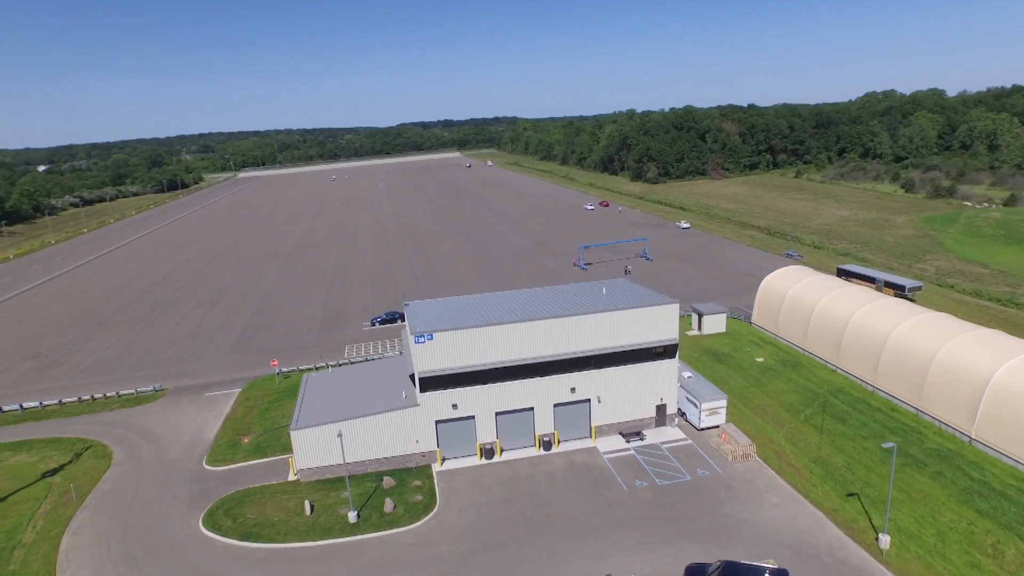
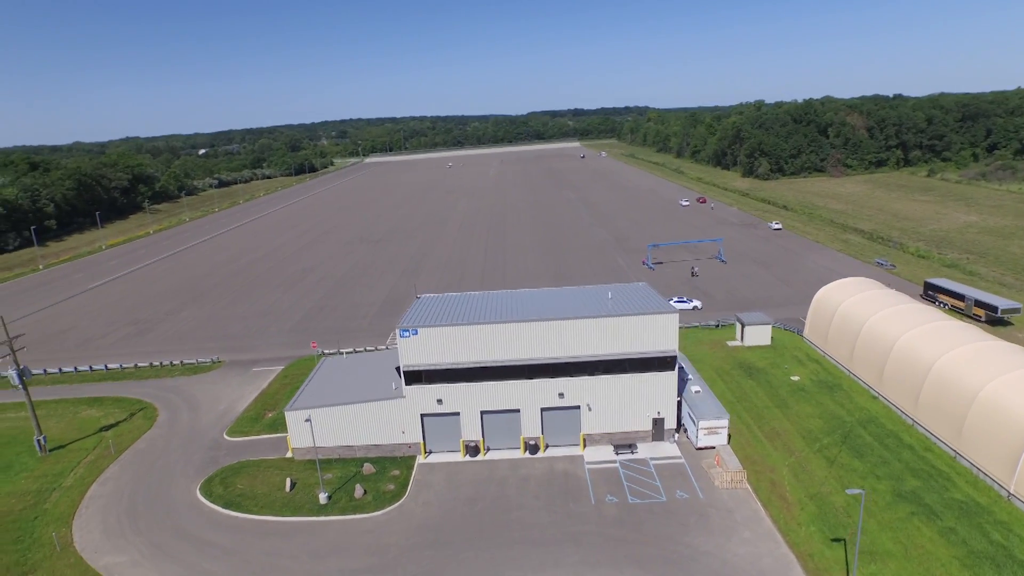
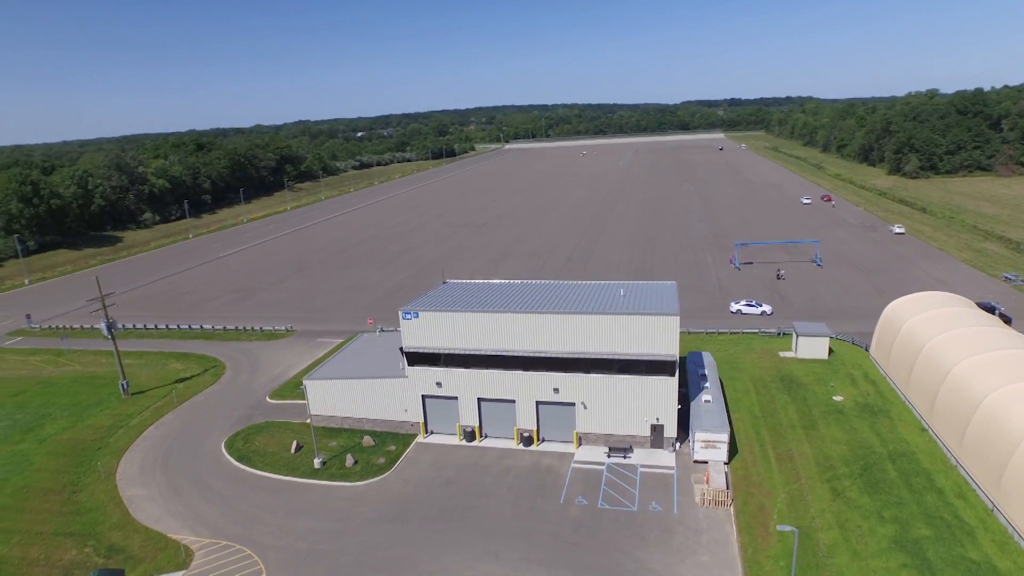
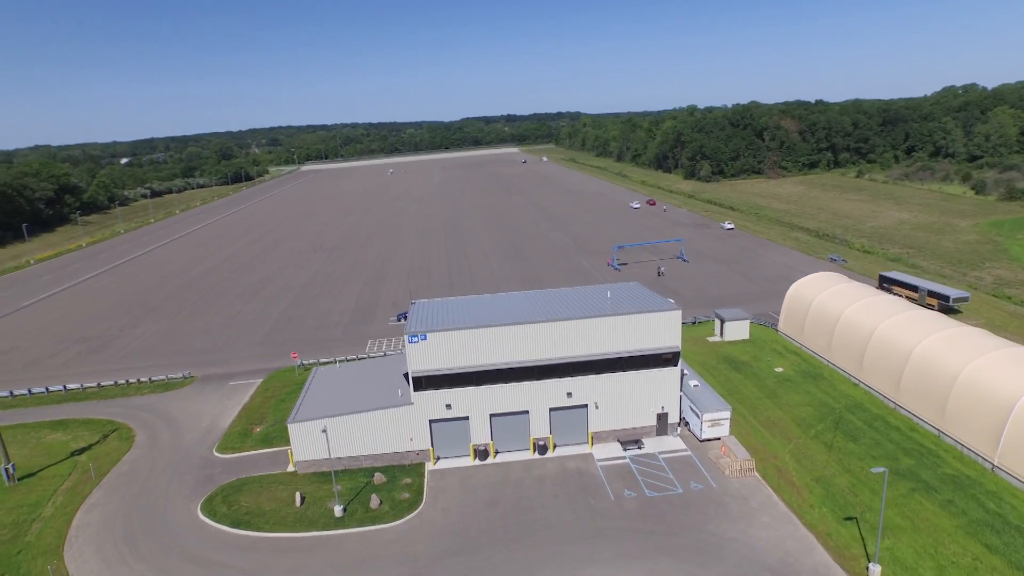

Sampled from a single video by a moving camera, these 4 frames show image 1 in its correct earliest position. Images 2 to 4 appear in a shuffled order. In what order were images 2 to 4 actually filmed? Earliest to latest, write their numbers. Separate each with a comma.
4, 2, 3
